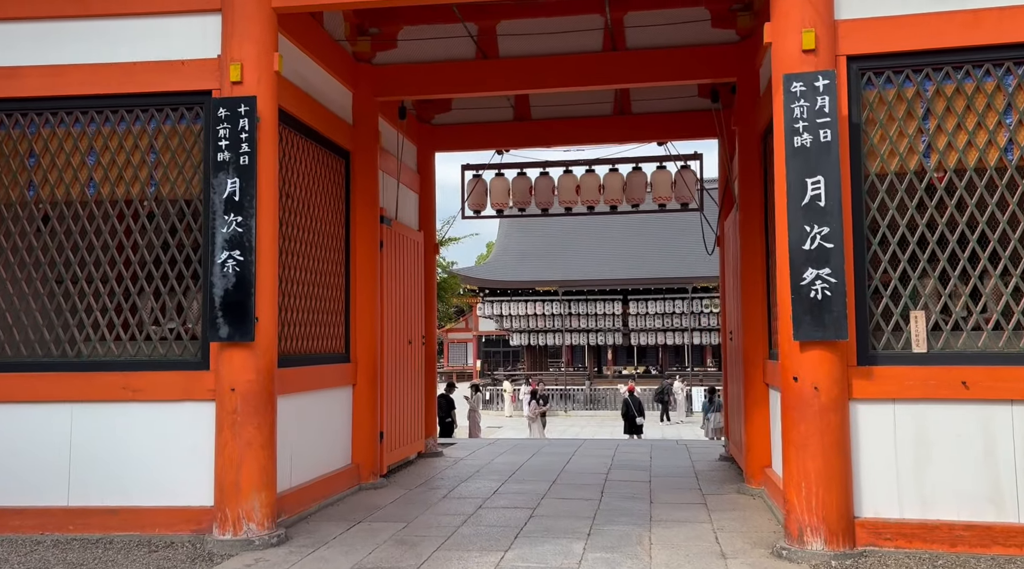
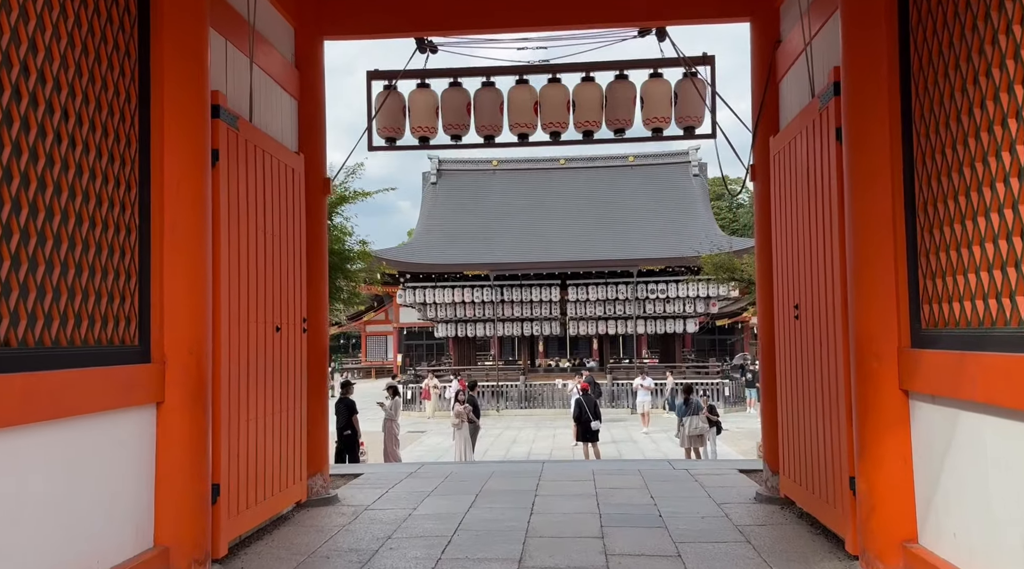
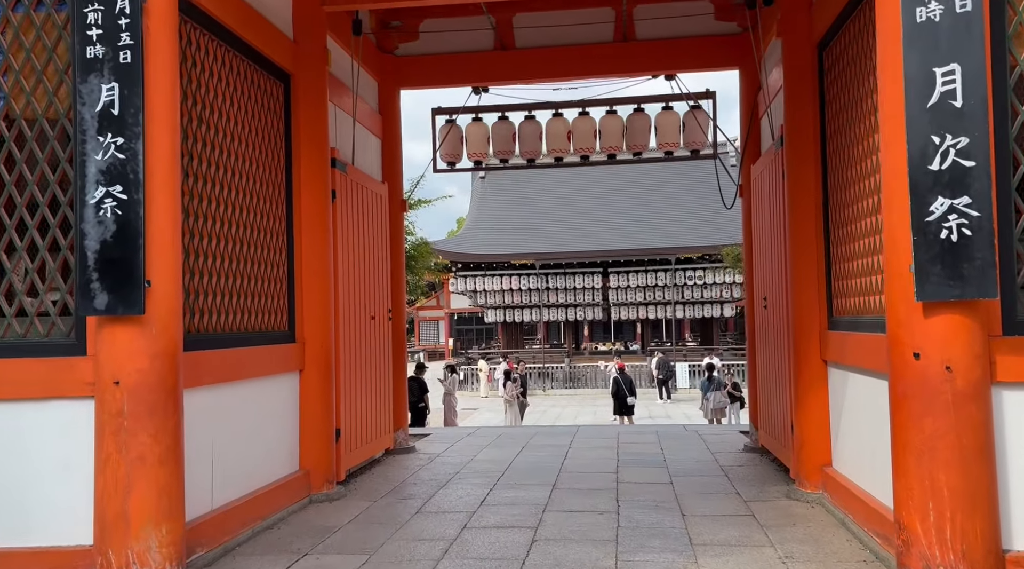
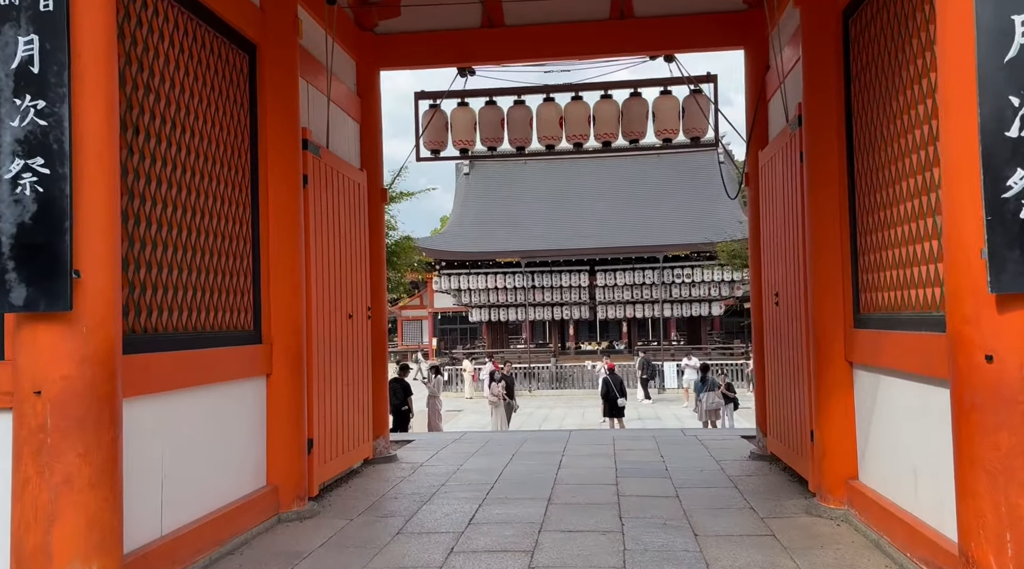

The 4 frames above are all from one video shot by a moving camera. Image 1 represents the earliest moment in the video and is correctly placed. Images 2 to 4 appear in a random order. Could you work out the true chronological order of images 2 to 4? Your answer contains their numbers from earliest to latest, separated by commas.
3, 4, 2
